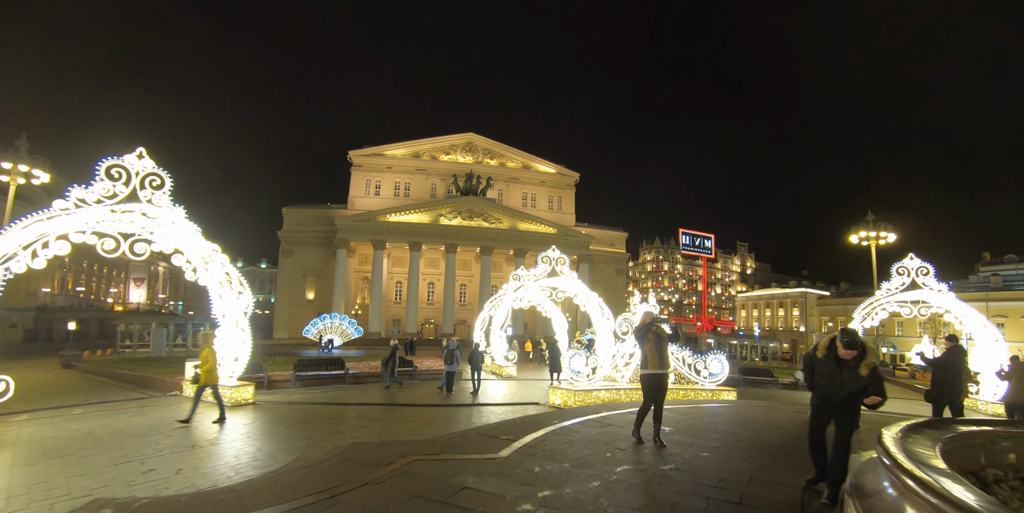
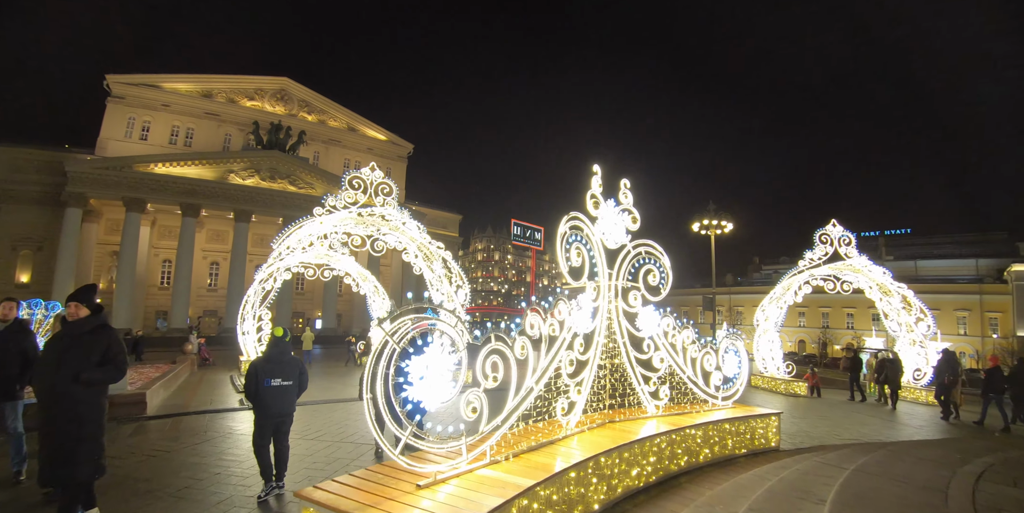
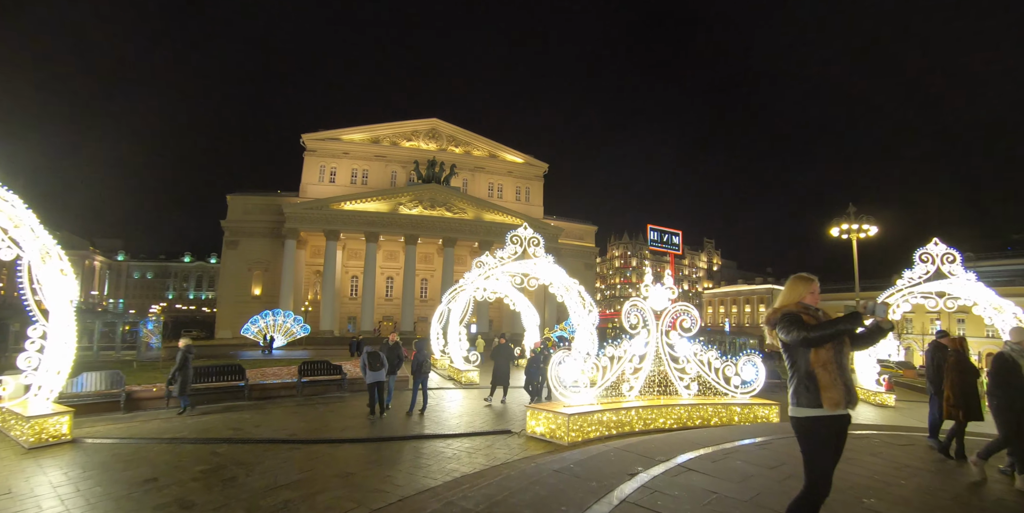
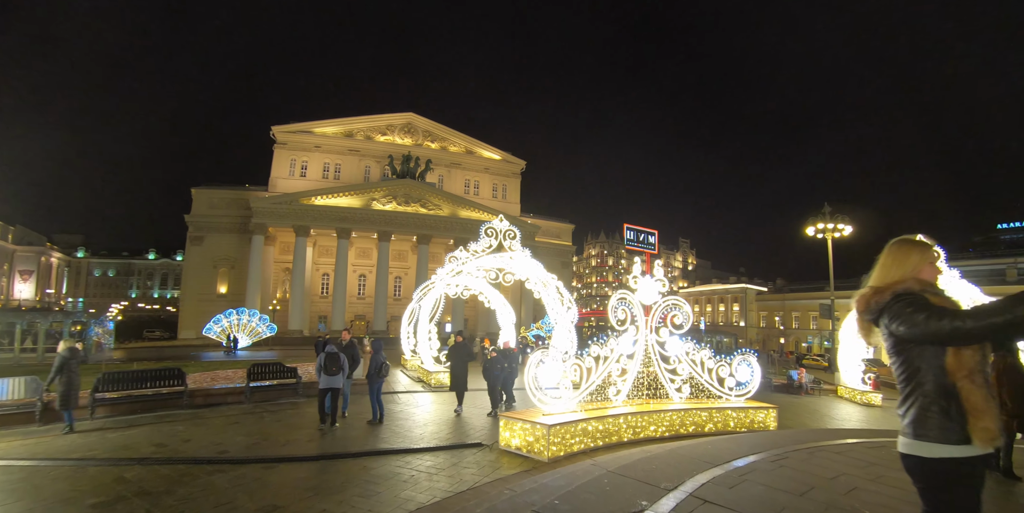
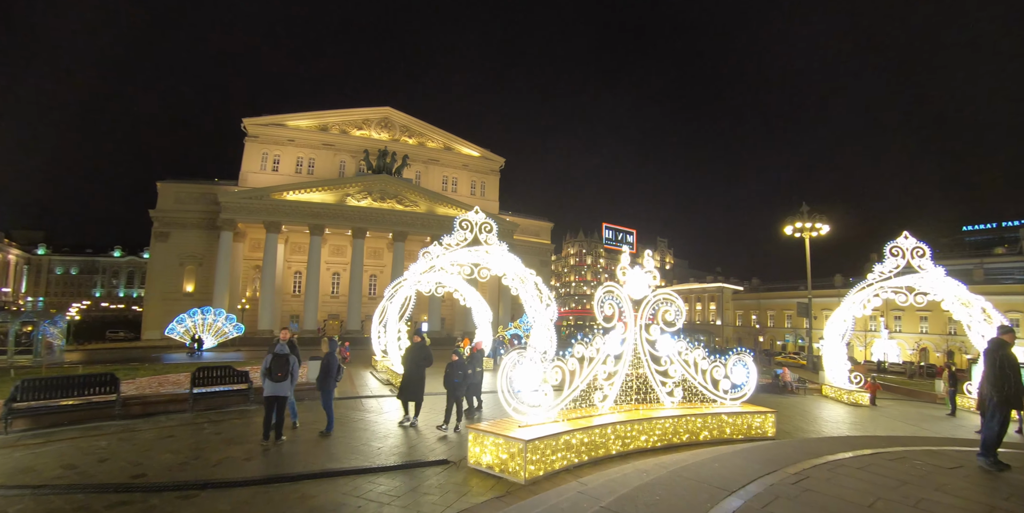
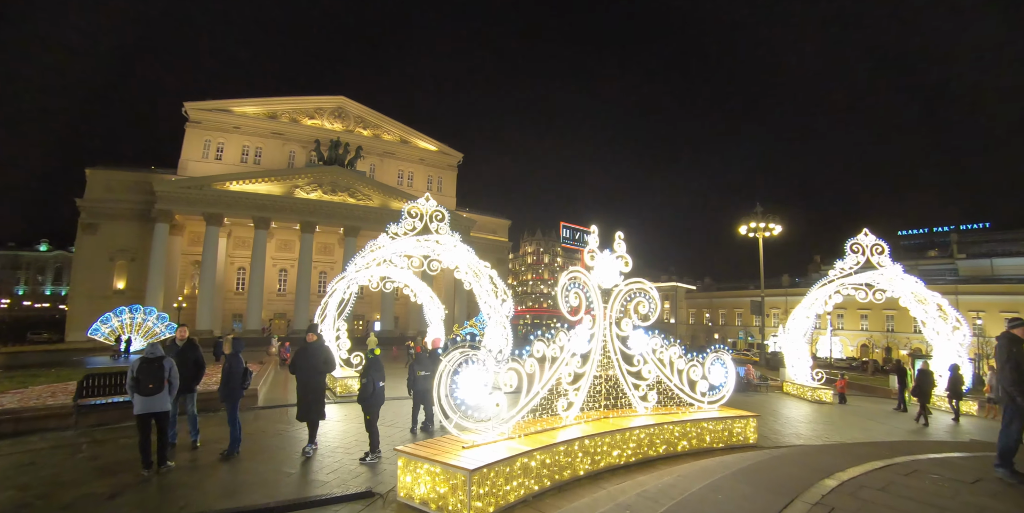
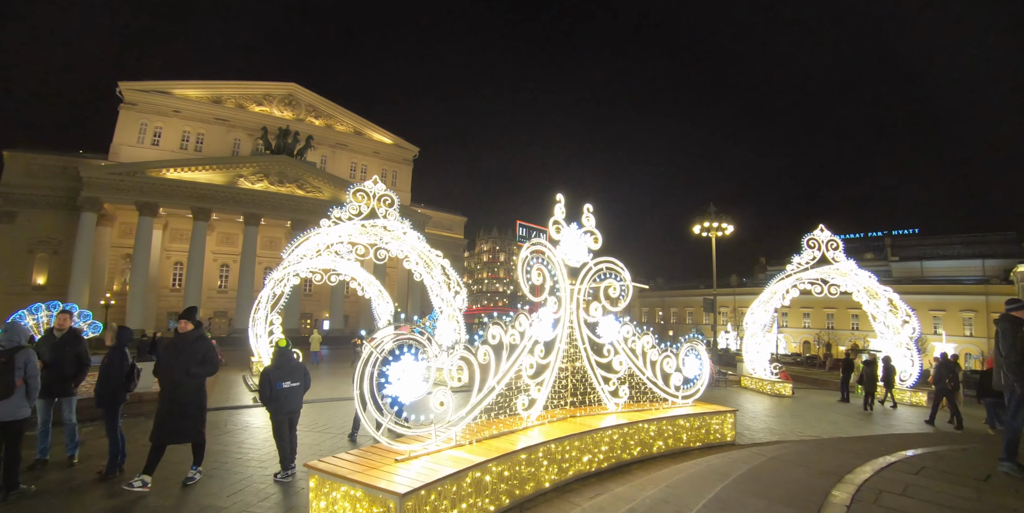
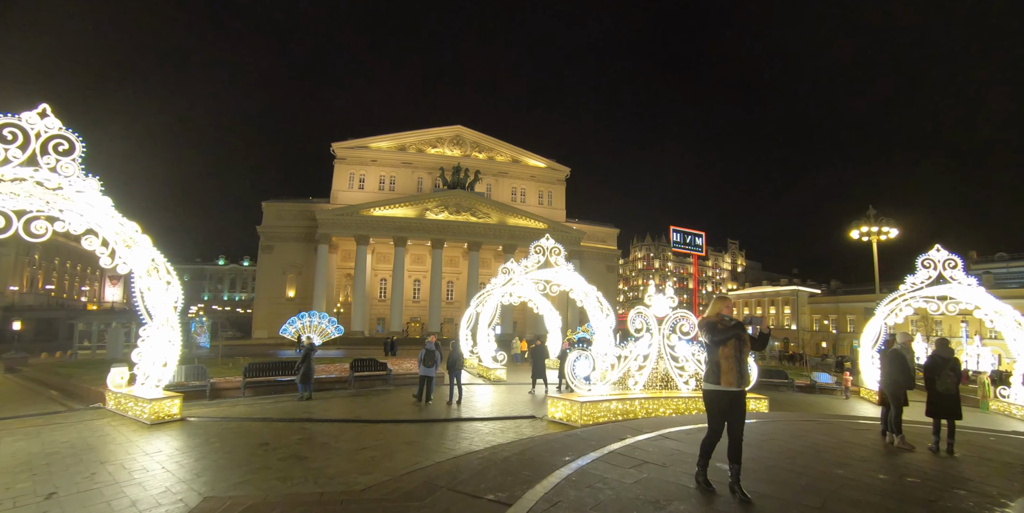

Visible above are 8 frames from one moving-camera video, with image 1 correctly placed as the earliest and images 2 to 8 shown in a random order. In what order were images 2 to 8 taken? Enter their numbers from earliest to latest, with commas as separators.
8, 3, 4, 5, 6, 7, 2
